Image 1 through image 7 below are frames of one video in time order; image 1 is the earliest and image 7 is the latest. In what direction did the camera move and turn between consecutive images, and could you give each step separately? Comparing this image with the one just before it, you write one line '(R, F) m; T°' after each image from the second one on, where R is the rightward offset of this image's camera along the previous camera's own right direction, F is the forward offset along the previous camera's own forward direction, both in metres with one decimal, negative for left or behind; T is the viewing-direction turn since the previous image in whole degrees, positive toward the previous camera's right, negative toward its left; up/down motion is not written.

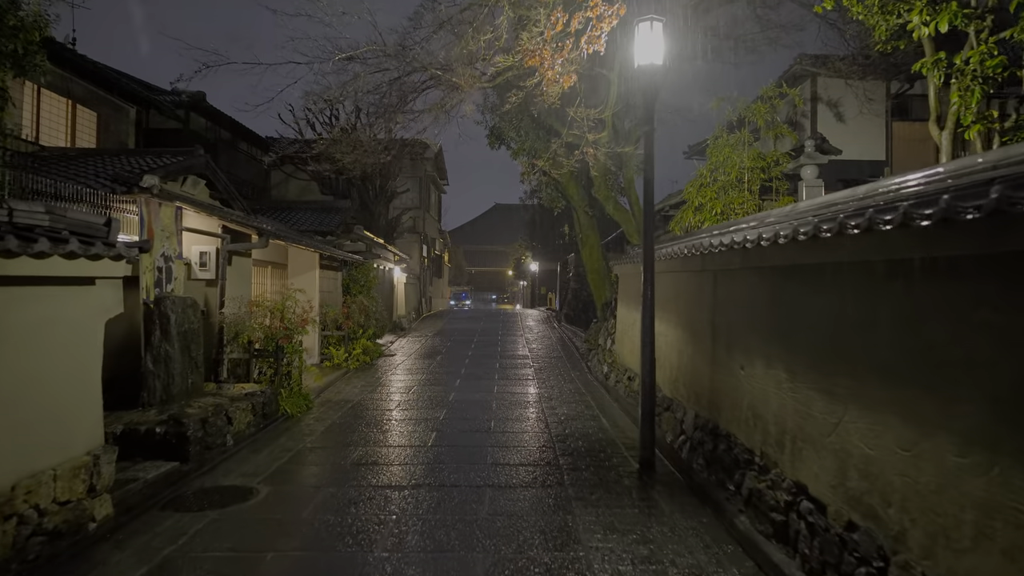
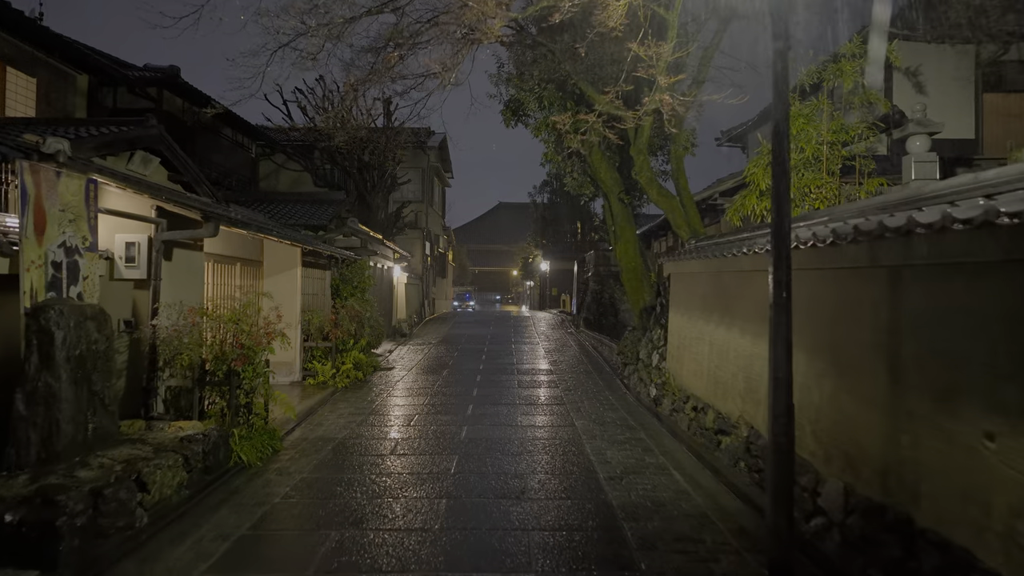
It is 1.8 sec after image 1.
(-0.5, +2.4) m; 0°
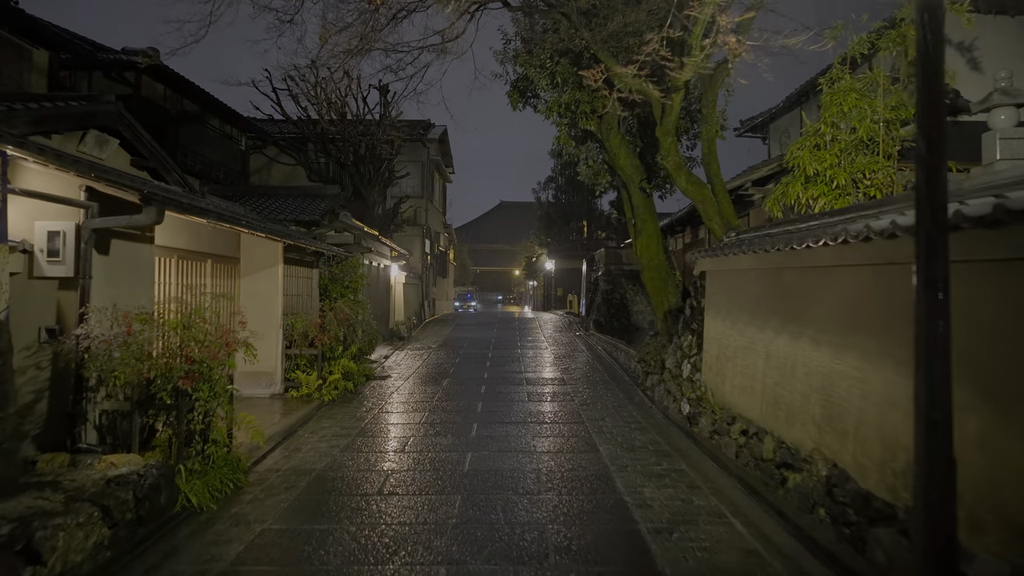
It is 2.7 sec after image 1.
(-0.2, +1.3) m; 0°
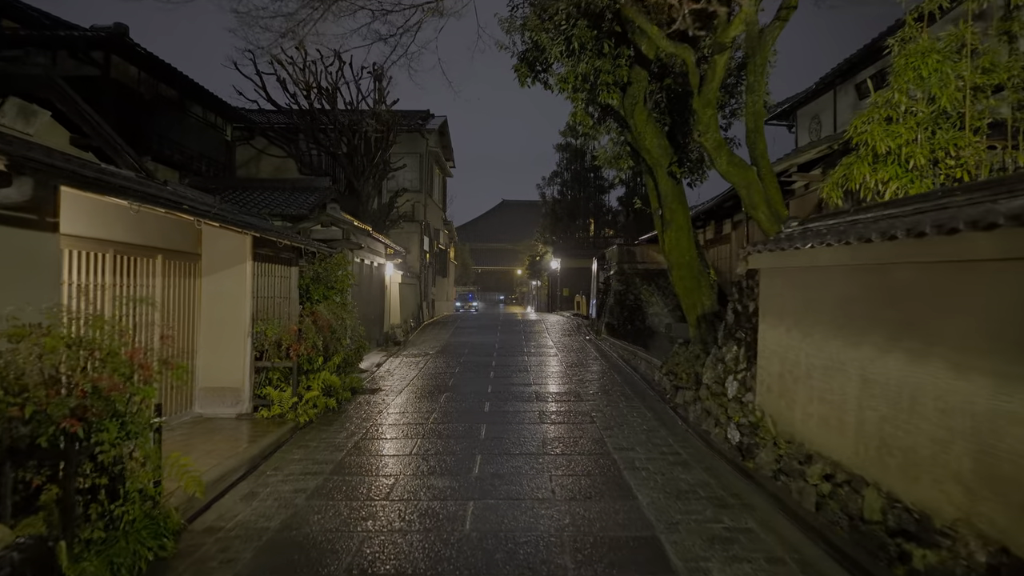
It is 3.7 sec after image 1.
(-0.1, +1.5) m; 0°
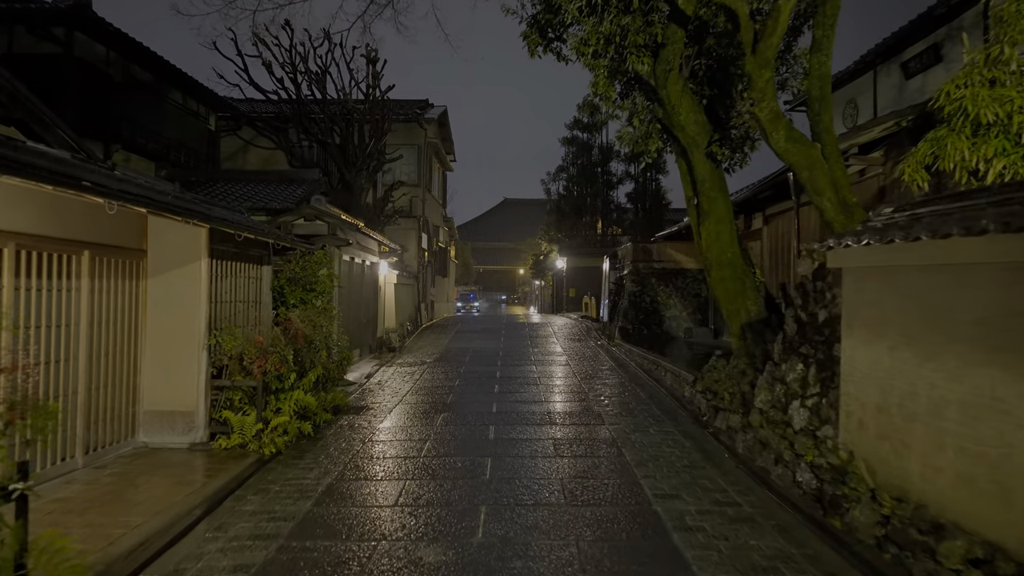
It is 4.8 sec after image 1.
(-0.1, +1.5) m; 0°
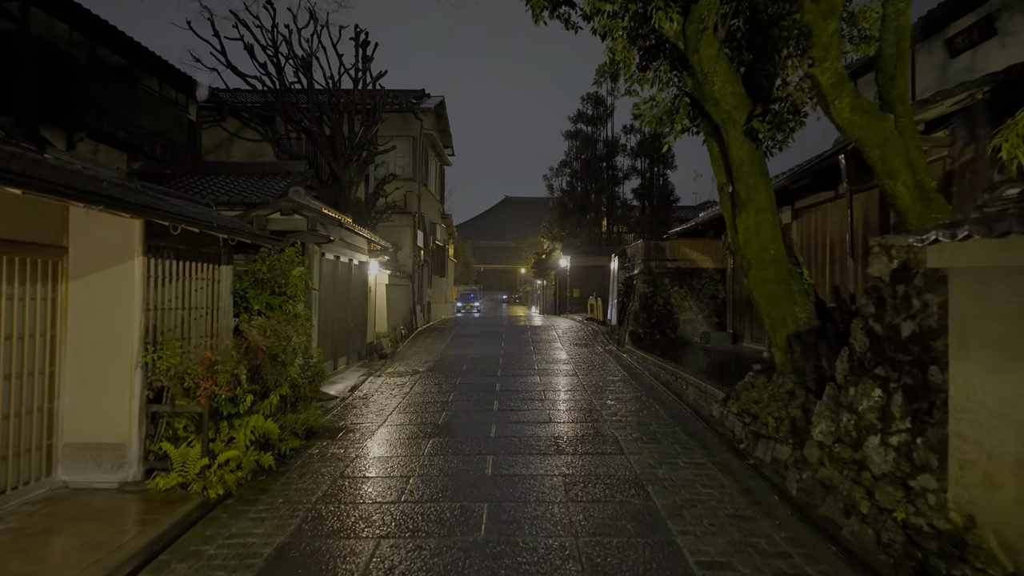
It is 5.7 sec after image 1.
(0.0, +1.3) m; 0°
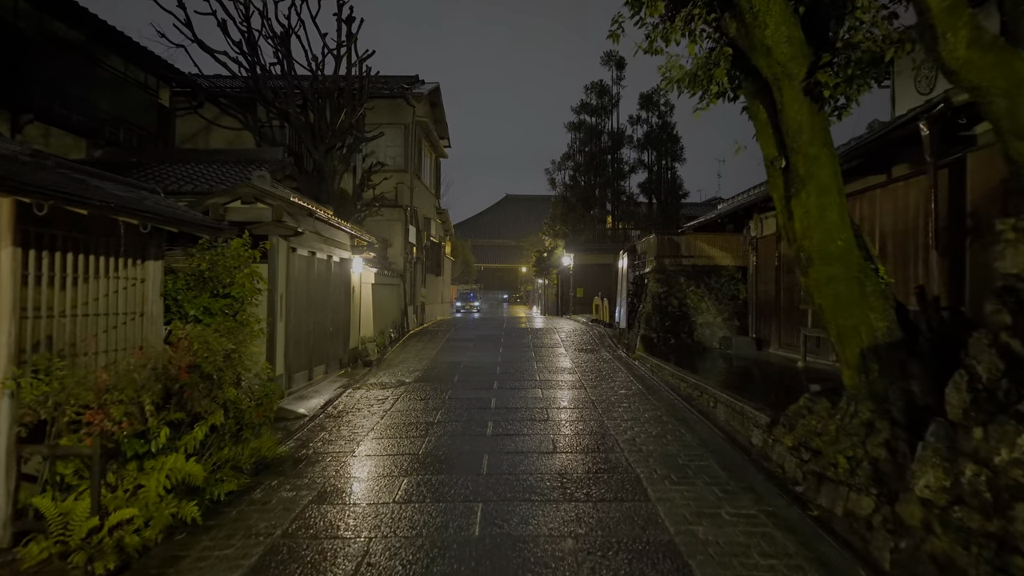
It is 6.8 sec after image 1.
(+0.1, +1.5) m; 0°
